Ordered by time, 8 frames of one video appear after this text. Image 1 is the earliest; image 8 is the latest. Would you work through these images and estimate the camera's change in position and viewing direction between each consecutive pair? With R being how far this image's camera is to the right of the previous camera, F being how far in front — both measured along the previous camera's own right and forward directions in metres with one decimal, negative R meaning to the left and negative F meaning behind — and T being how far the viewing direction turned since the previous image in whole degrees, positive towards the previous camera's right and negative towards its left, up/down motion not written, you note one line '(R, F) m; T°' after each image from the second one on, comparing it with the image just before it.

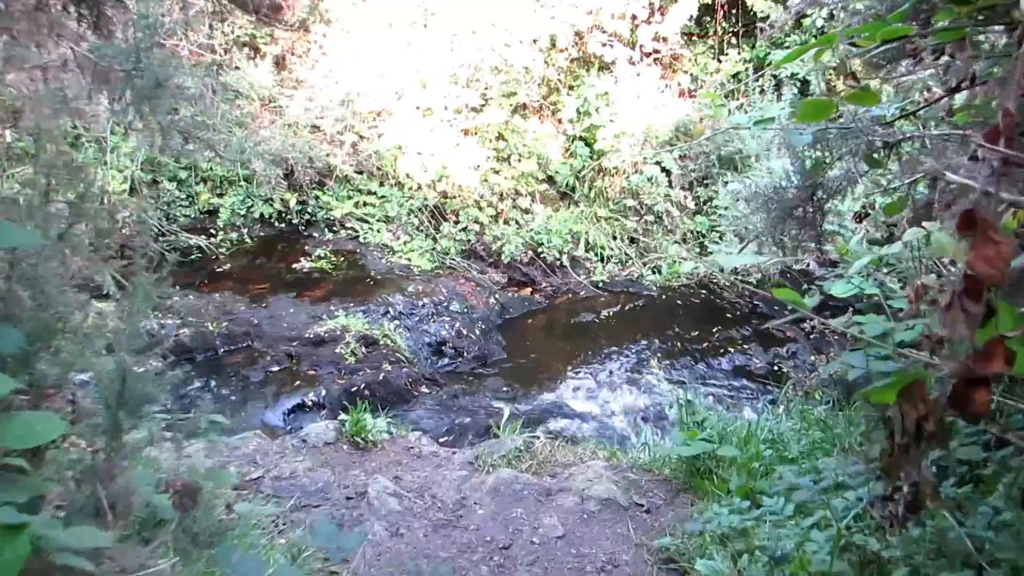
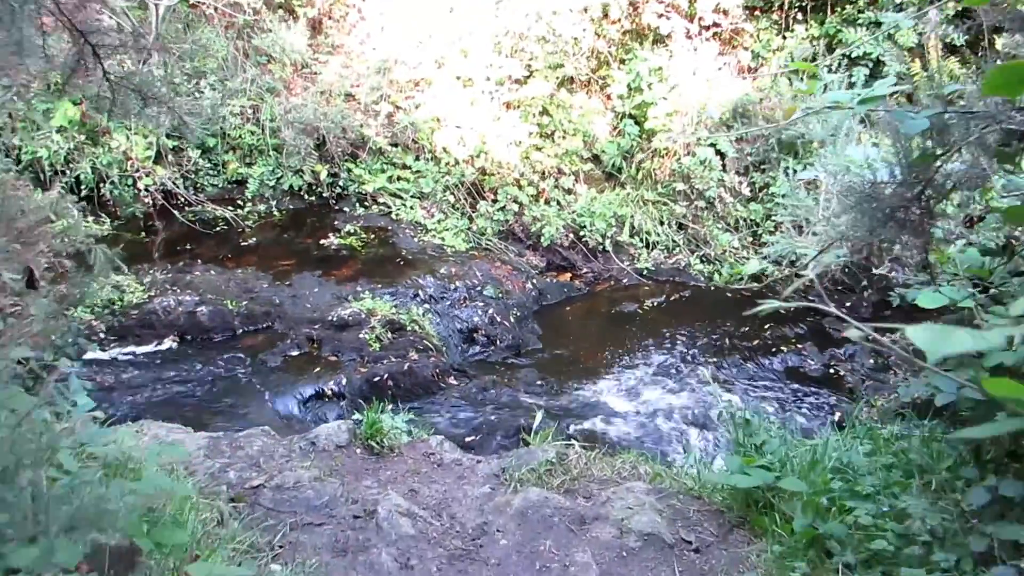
(0.0, +0.4) m; -3°
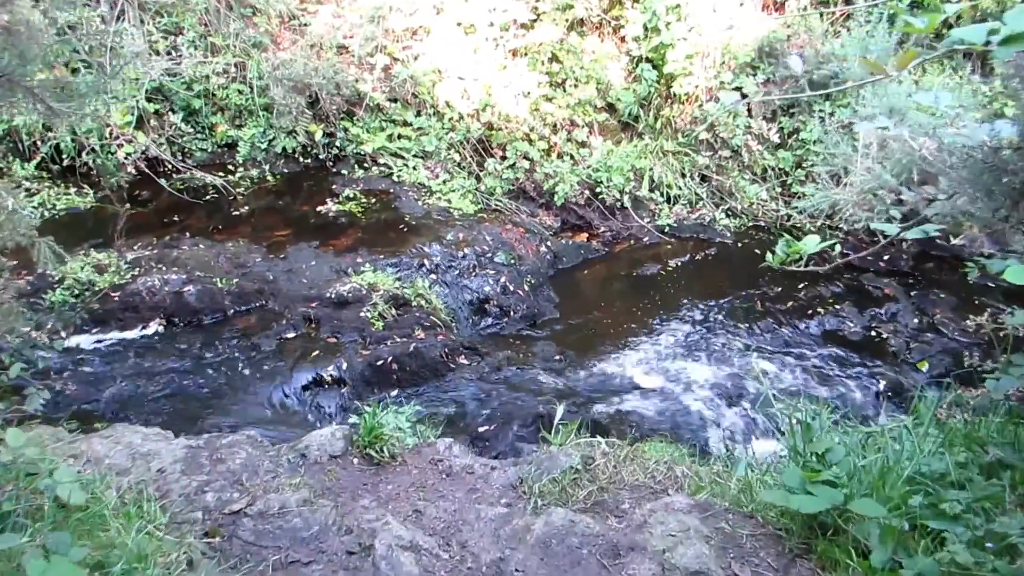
(0.0, +0.5) m; -1°
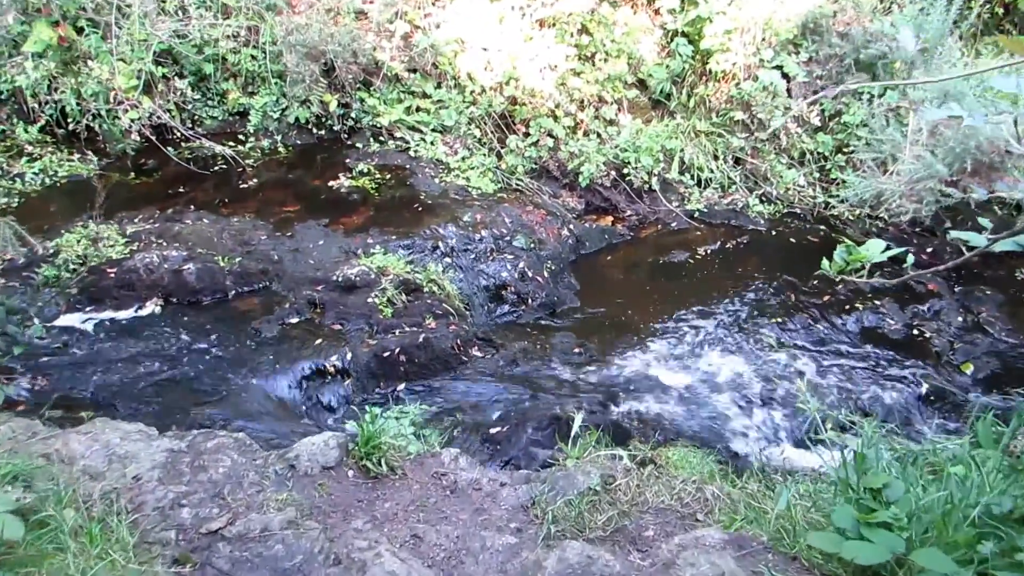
(0.0, +0.3) m; -1°
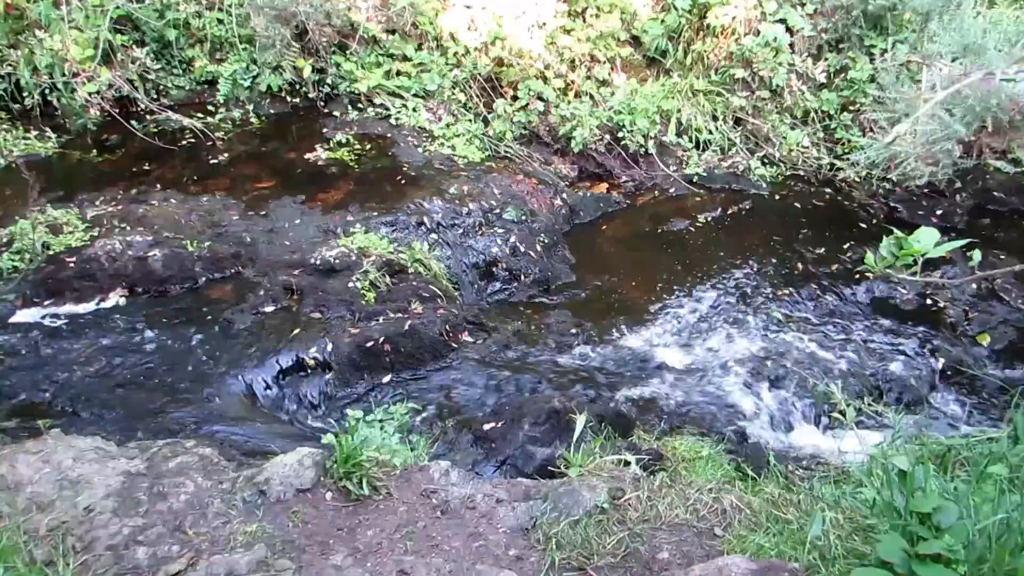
(0.0, +0.3) m; +1°
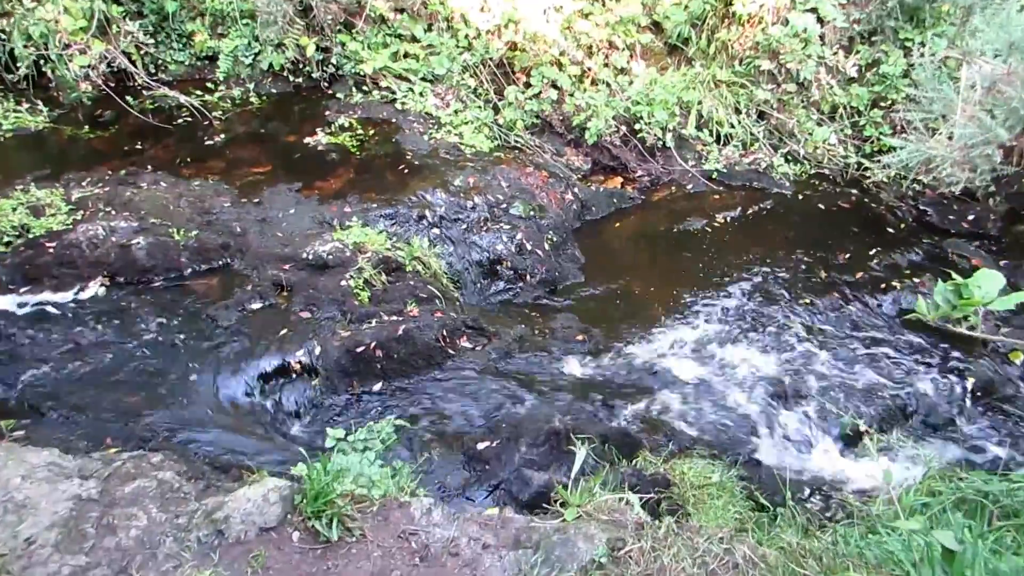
(0.0, +0.3) m; -1°
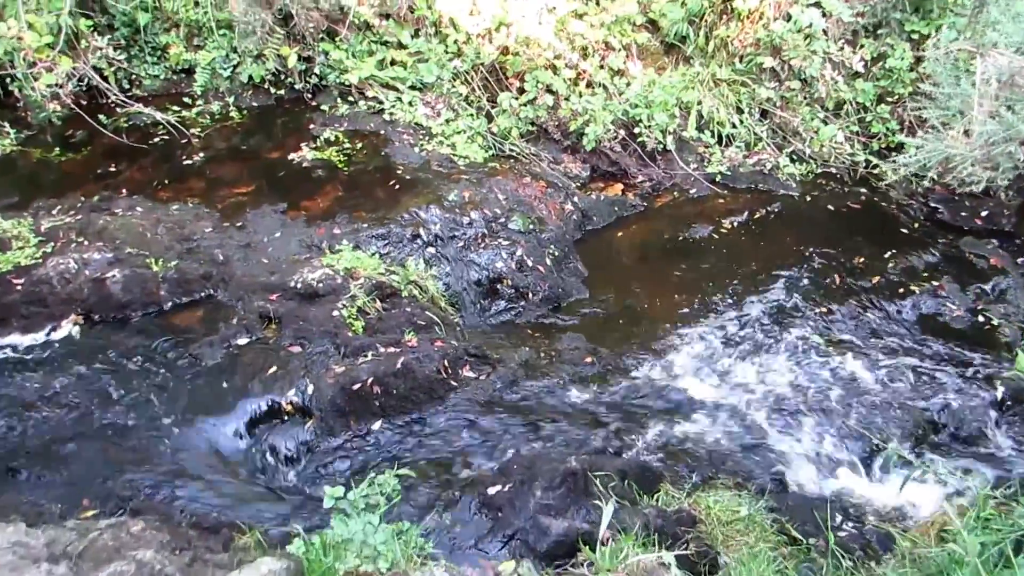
(-0.1, +0.3) m; +1°
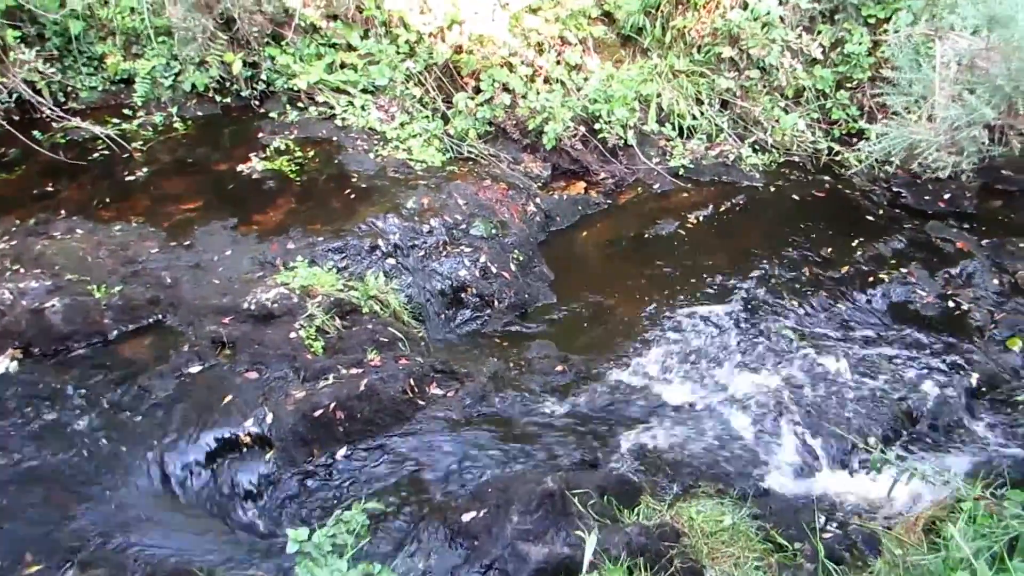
(0.0, +0.2) m; +2°
